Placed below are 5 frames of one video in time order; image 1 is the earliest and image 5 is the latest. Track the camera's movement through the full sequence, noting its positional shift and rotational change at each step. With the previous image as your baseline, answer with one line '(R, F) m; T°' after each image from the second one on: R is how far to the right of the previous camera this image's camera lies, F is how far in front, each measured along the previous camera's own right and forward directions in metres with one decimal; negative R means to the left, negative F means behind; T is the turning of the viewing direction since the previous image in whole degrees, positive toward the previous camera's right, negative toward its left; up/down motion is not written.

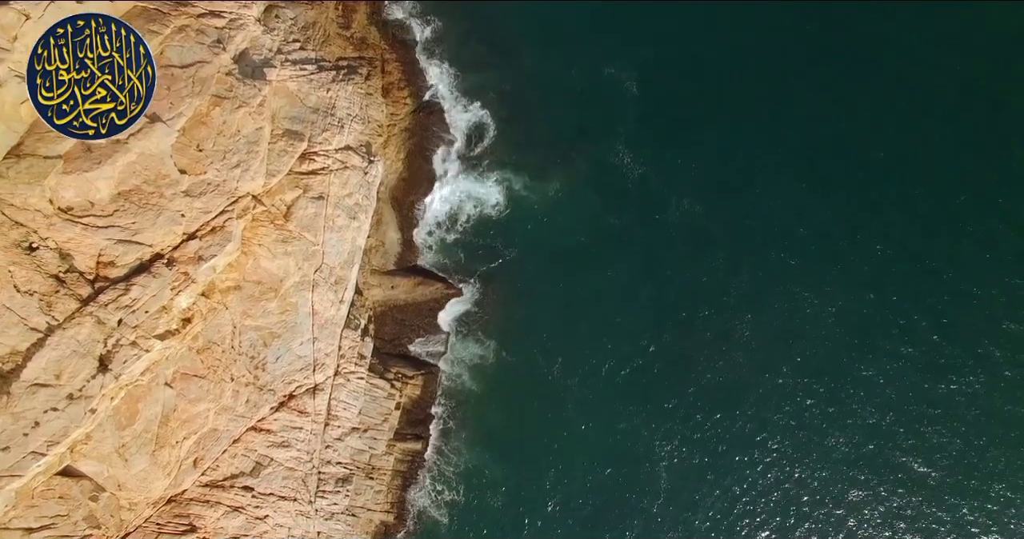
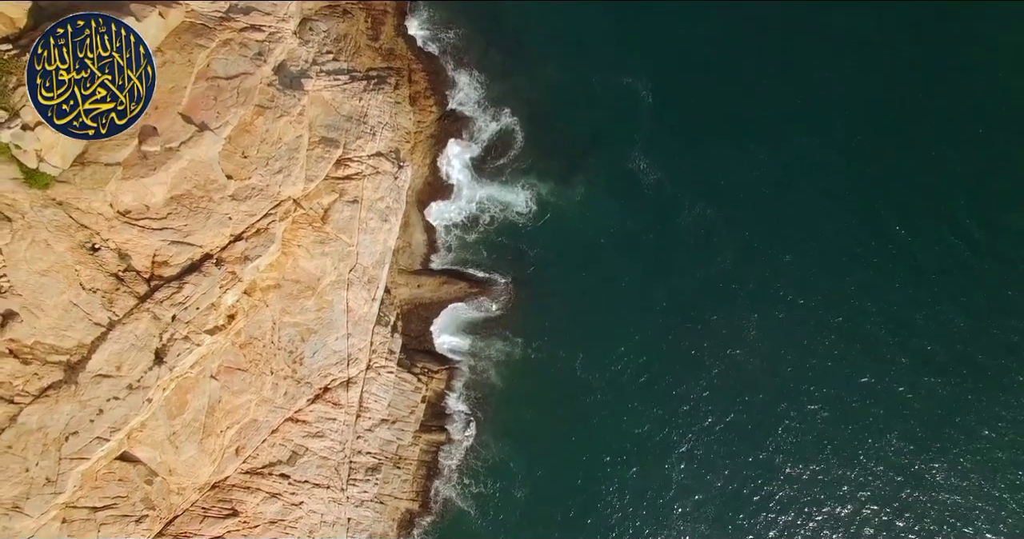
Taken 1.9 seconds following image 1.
(-1.1, -1.6) m; 0°
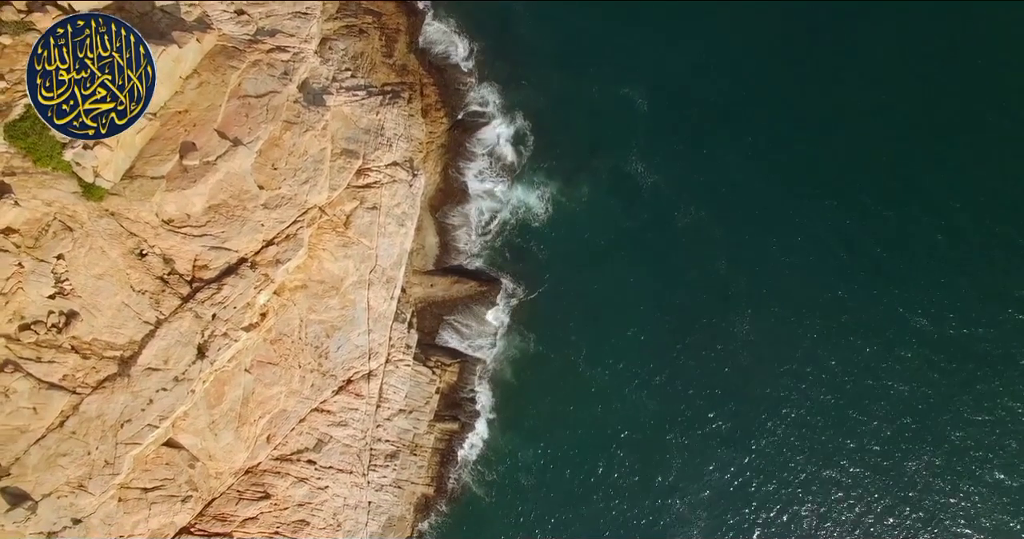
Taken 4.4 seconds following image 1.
(-0.3, -2.4) m; 0°
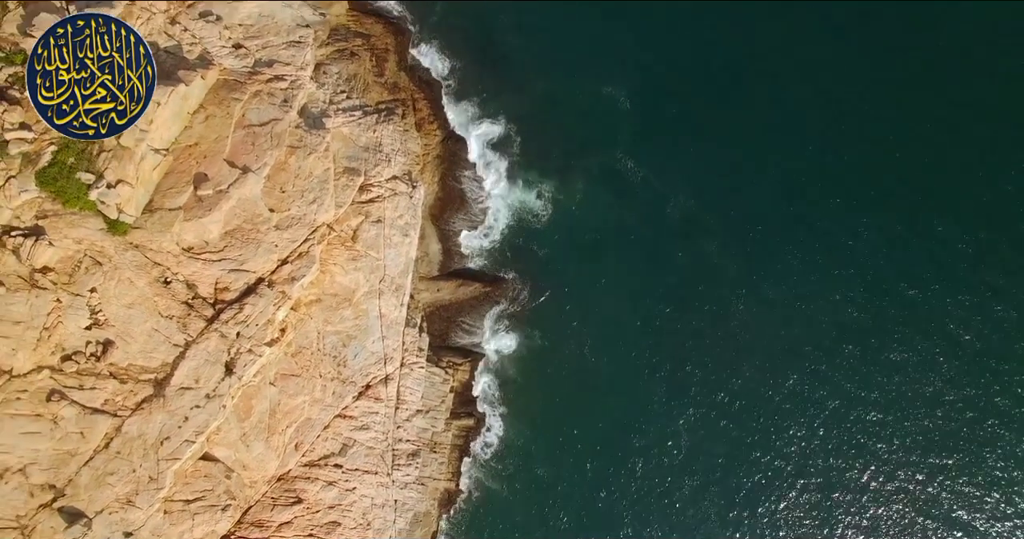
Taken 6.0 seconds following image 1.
(0.0, -1.7) m; 0°
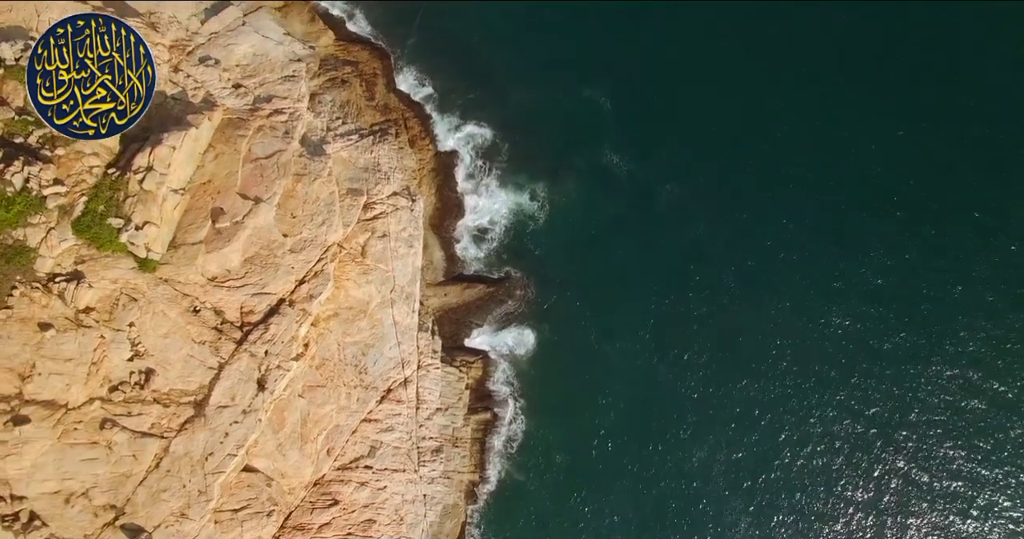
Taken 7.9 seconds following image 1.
(+0.1, -2.3) m; 0°
